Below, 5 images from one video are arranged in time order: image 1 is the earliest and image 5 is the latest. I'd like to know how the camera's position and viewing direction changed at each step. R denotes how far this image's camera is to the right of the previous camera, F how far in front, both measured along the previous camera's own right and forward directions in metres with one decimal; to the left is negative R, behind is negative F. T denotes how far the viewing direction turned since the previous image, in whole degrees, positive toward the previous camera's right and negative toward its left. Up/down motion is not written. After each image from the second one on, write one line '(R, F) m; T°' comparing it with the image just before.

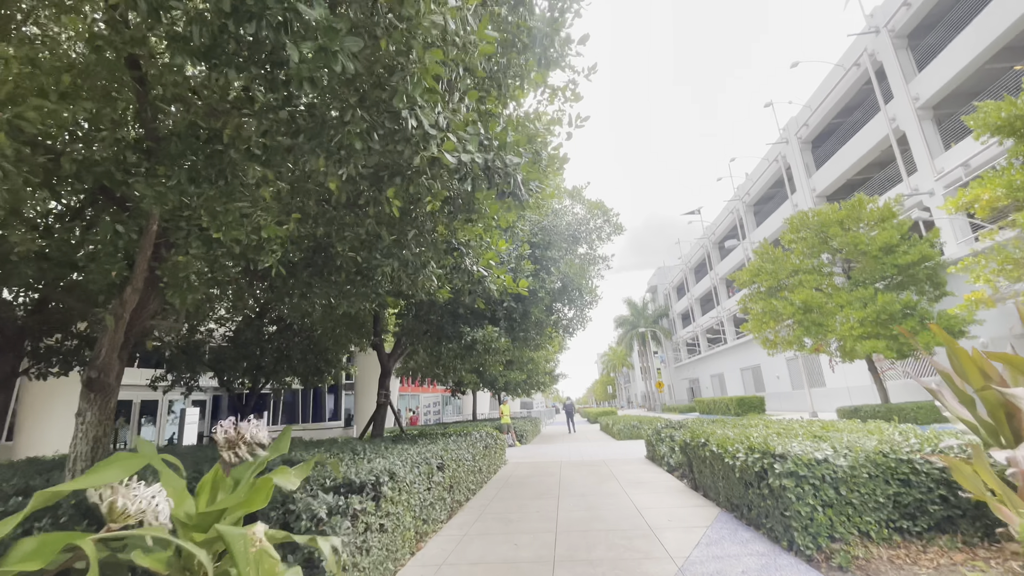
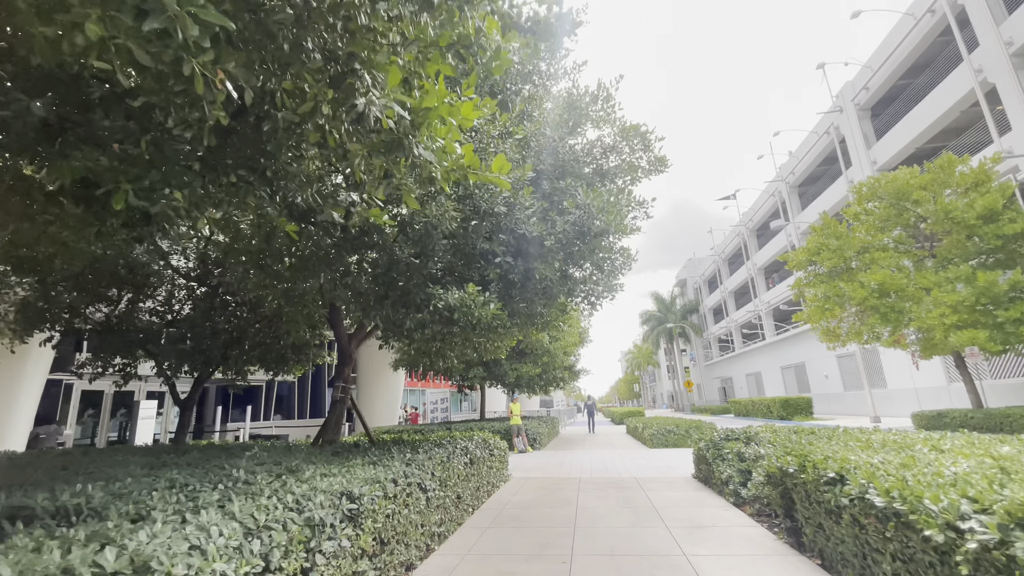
(+0.4, +2.9) m; -3°
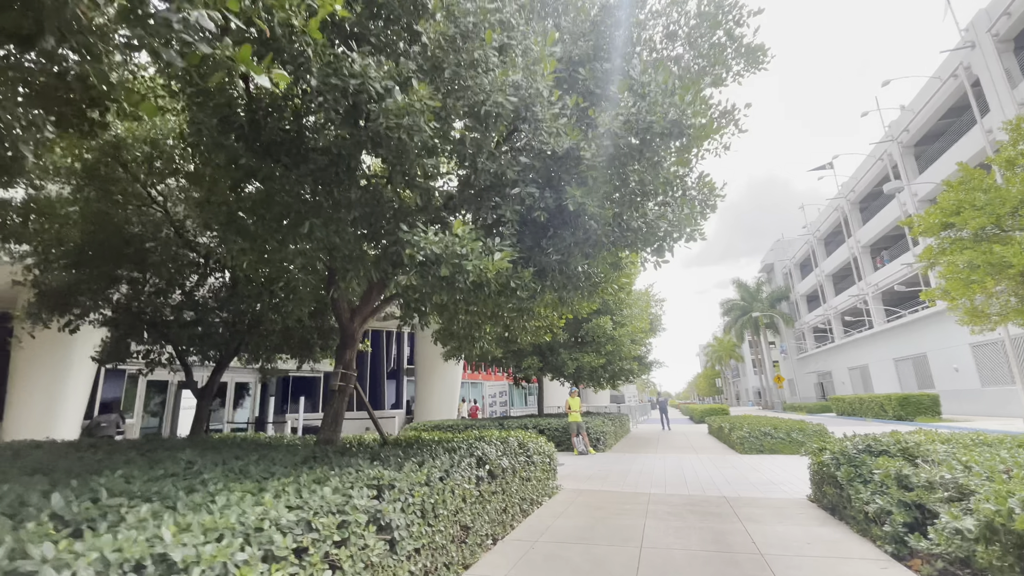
(+0.4, +1.9) m; -8°
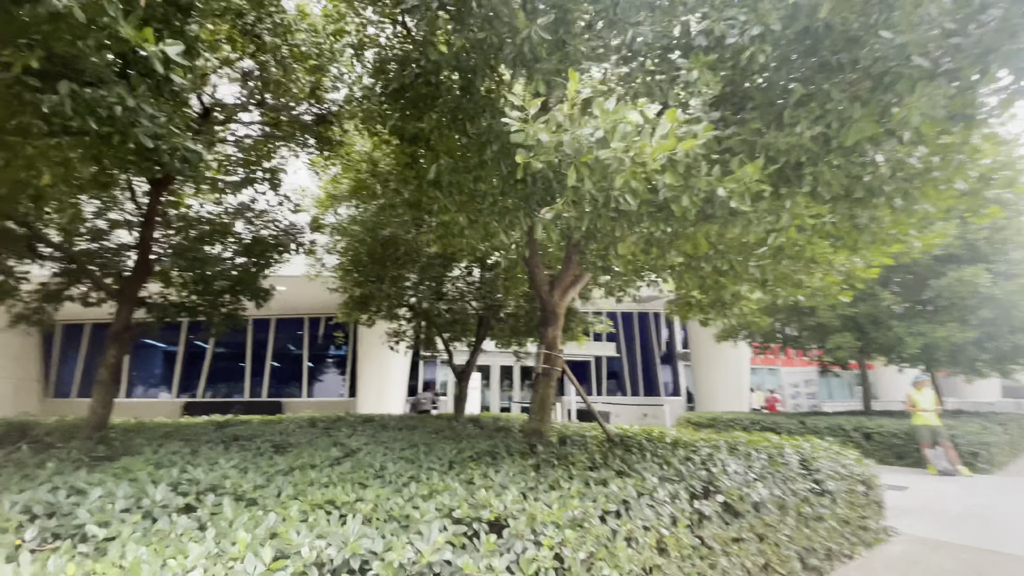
(+0.4, +1.6) m; -33°
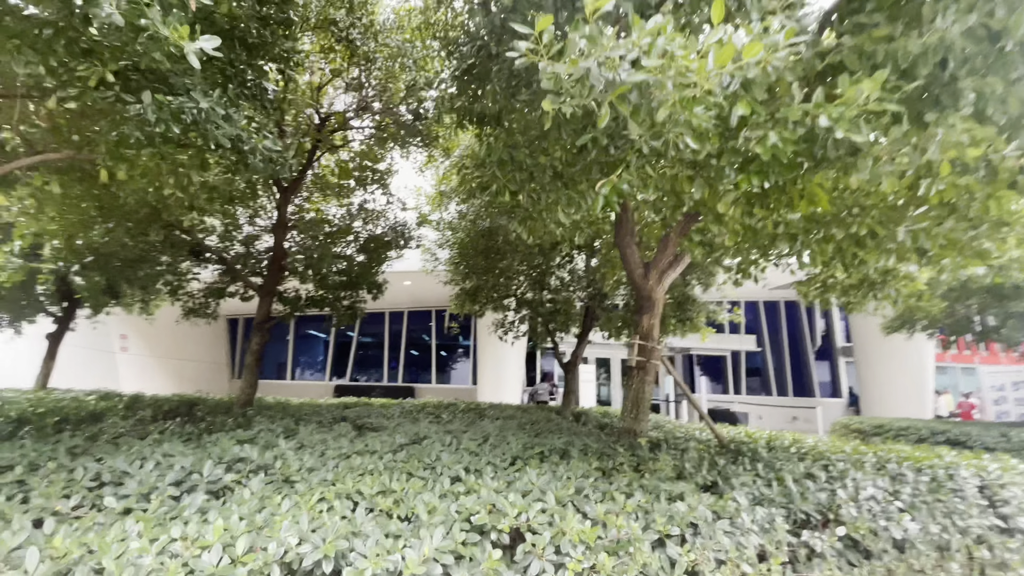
(+0.4, +0.4) m; -16°
